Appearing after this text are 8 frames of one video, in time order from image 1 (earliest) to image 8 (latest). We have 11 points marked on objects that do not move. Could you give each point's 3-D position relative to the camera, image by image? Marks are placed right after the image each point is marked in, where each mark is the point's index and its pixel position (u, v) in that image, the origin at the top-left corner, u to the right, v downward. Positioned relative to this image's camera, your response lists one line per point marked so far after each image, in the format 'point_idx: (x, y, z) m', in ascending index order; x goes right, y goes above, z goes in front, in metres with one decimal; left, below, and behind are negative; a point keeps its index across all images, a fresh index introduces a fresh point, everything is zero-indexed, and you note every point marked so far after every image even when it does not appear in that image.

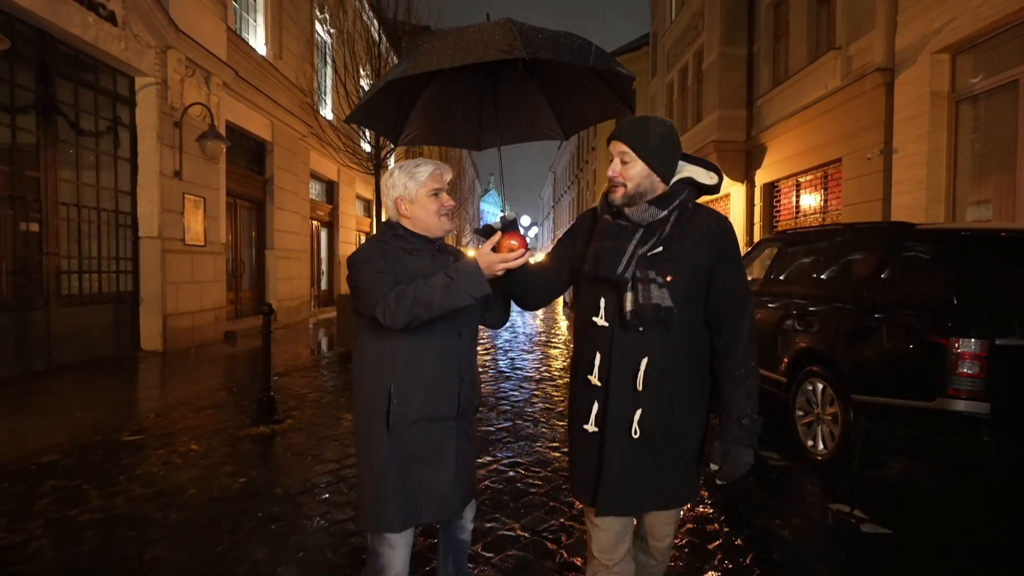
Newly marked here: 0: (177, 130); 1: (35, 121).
0: (-6.3, +3.0, +9.9) m
1: (-7.0, +2.4, +7.7) m
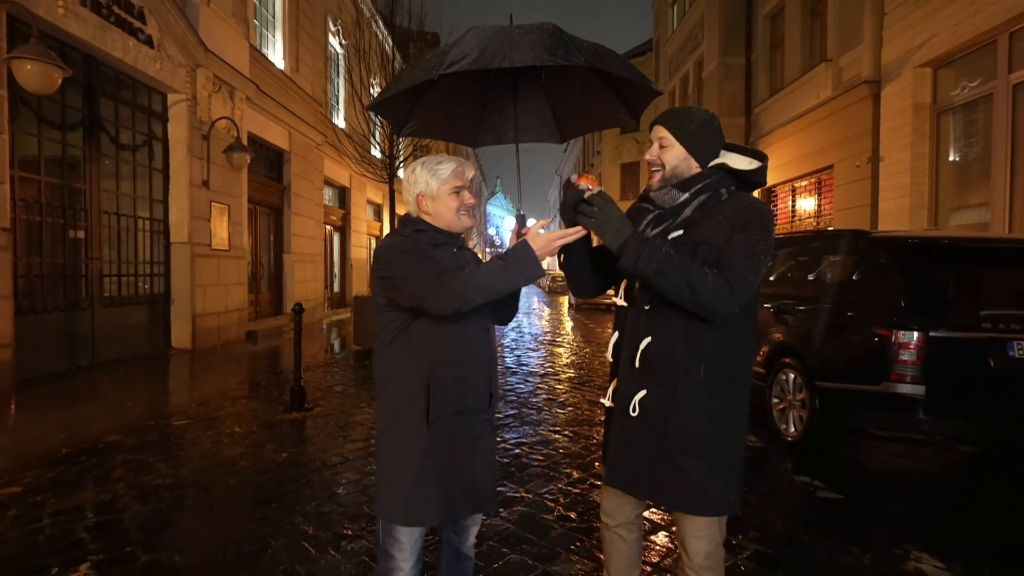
0: (-6.2, +2.9, +10.6) m
1: (-6.9, +2.4, +8.4) m
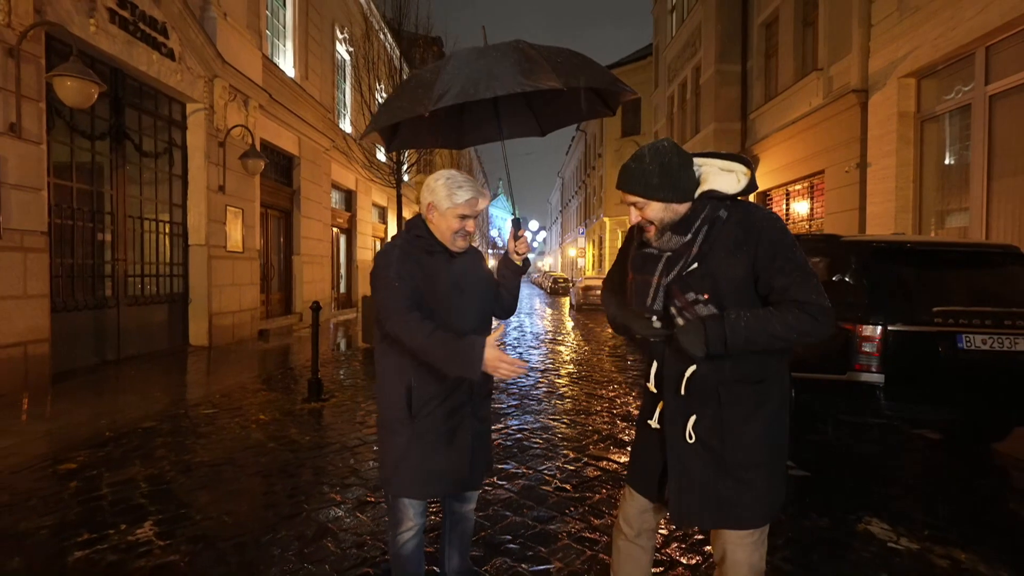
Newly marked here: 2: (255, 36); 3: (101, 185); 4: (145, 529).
0: (-6.2, +2.9, +11.1) m
1: (-6.8, +2.4, +8.9) m
2: (-6.0, +5.9, +12.3) m
3: (-6.9, +1.7, +8.8) m
4: (-2.3, -1.5, +3.4) m
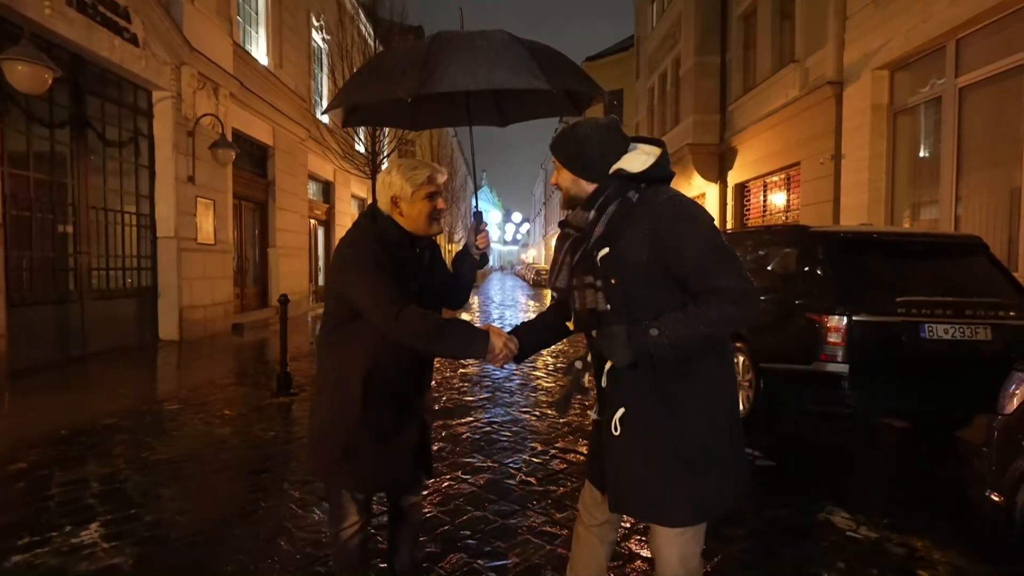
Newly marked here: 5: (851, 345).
0: (-6.6, +3.1, +10.8) m
1: (-7.2, +2.5, +8.6) m
2: (-6.6, +6.1, +12.0) m
3: (-7.3, +1.8, +8.5) m
4: (-2.6, -1.5, +3.2) m
5: (+3.0, -0.5, +4.6) m
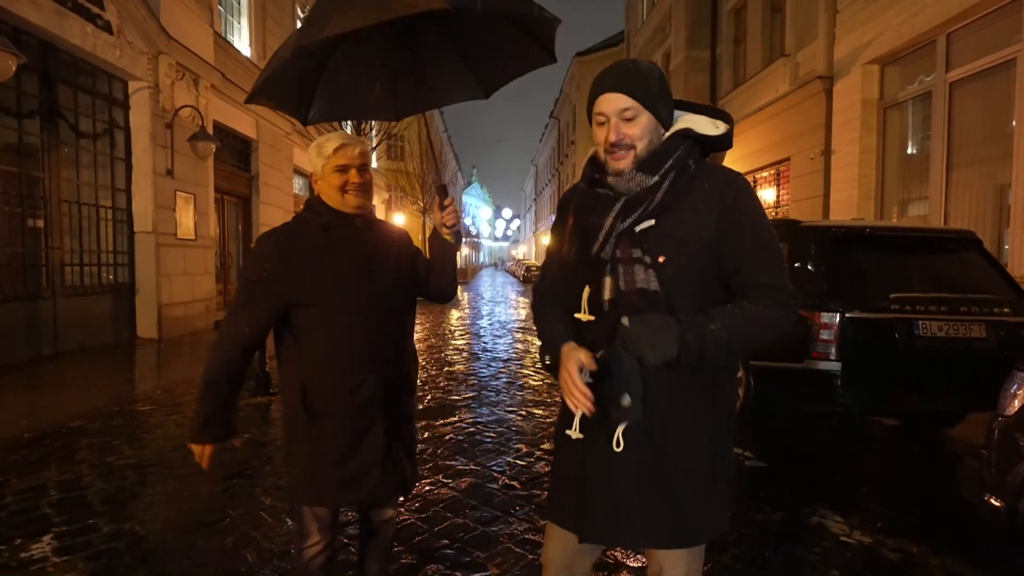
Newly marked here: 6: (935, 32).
0: (-6.9, +3.2, +10.5) m
1: (-7.4, +2.6, +8.3) m
2: (-6.8, +6.2, +11.7) m
3: (-7.5, +1.9, +8.2) m
4: (-2.7, -1.5, +3.0) m
5: (+2.9, -0.5, +4.5) m
6: (+7.3, +4.4, +9.1) m
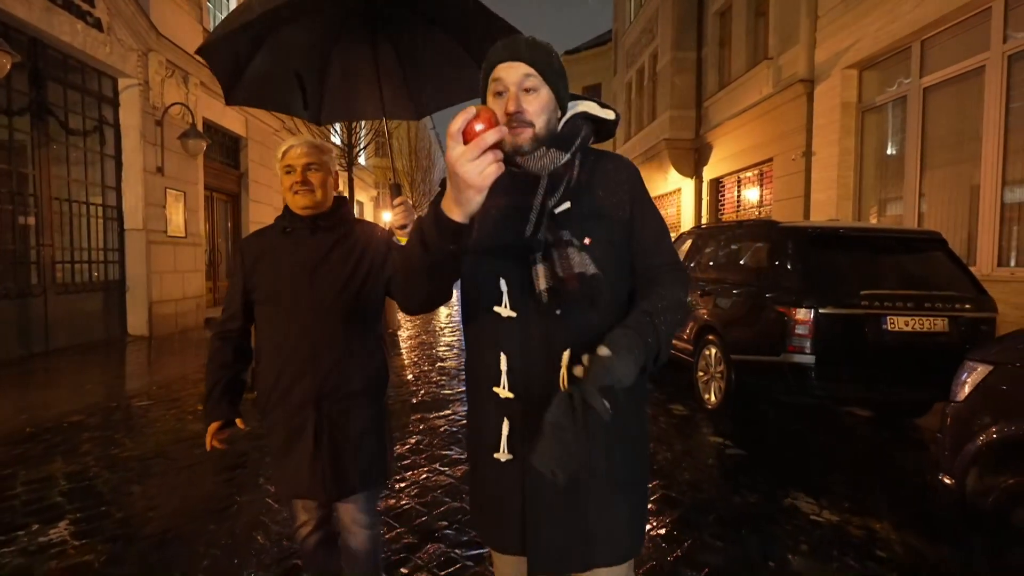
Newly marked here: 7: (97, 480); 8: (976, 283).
0: (-7.1, +3.2, +10.5) m
1: (-7.6, +2.6, +8.3) m
2: (-7.1, +6.2, +11.7) m
3: (-7.6, +1.9, +8.2) m
4: (-2.7, -1.5, +3.2) m
5: (+2.8, -0.4, +4.8) m
6: (+7.1, +4.5, +9.4) m
7: (-3.1, -1.4, +3.9) m
8: (+4.4, +0.1, +5.0) m
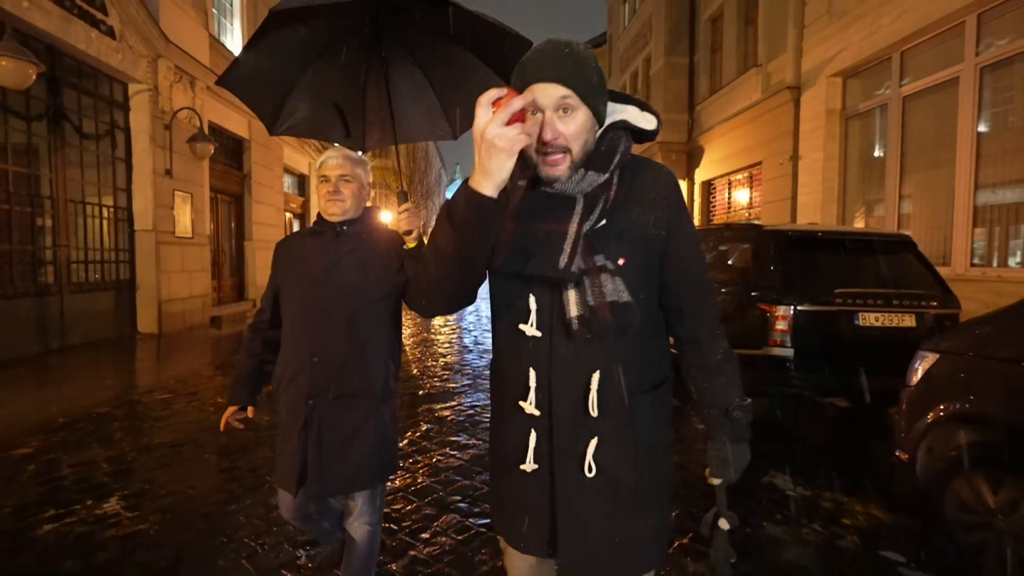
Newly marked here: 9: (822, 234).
0: (-7.1, +3.2, +10.9) m
1: (-7.6, +2.6, +8.6) m
2: (-7.1, +6.2, +12.0) m
3: (-7.7, +1.9, +8.5) m
4: (-2.7, -1.4, +3.5) m
5: (+2.8, -0.4, +5.2) m
6: (+7.1, +4.5, +9.9) m
7: (-3.0, -1.4, +4.2) m
8: (+4.4, +0.1, +5.4) m
9: (+3.3, +0.6, +5.5) m
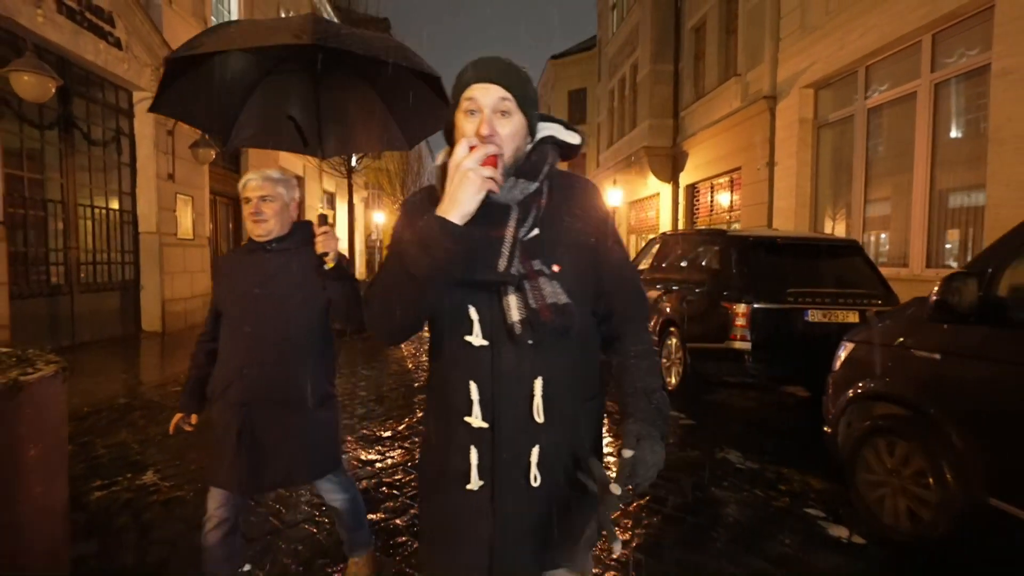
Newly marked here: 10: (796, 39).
0: (-7.4, +3.2, +11.3) m
1: (-7.8, +2.6, +9.0) m
2: (-7.3, +6.2, +12.4) m
3: (-7.8, +1.9, +8.9) m
4: (-2.8, -1.5, +4.0) m
5: (+2.7, -0.4, +5.8) m
6: (+6.9, +4.5, +10.5) m
7: (-3.2, -1.4, +4.7) m
8: (+4.3, +0.1, +6.0) m
9: (+3.1, +0.6, +6.1) m
10: (+6.5, +5.7, +12.1) m
